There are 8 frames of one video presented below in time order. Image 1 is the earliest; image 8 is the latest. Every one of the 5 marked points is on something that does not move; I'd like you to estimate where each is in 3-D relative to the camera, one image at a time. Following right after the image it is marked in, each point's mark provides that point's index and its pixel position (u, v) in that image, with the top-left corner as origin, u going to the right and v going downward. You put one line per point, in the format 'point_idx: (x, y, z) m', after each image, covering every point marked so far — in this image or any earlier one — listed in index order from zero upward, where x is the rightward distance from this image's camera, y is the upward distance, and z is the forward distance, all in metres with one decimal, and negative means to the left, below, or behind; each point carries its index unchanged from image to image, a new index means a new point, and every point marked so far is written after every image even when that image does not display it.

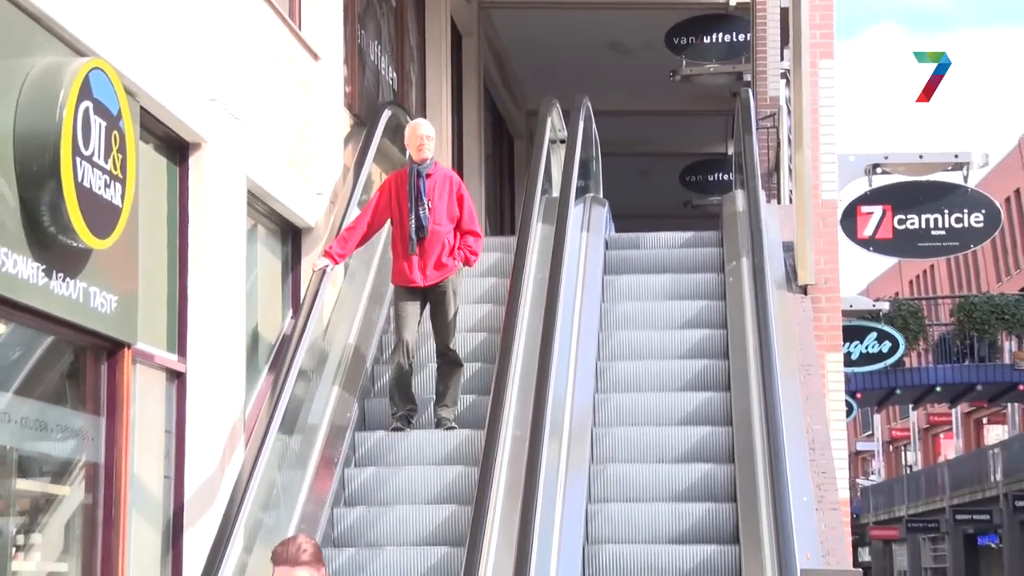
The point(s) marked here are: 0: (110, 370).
0: (-1.8, -0.4, +4.4) m
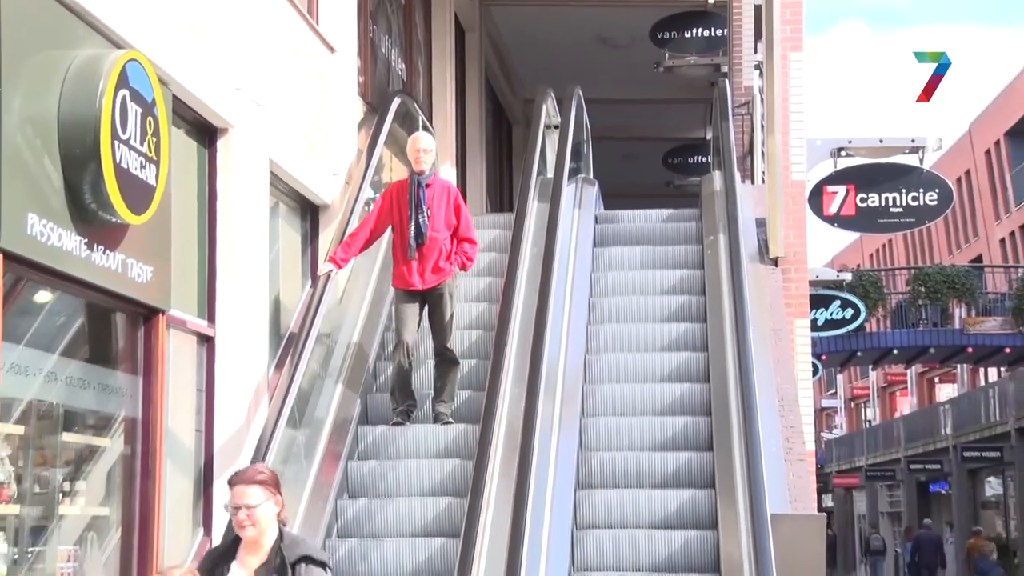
0: (-1.9, -0.2, +4.8) m
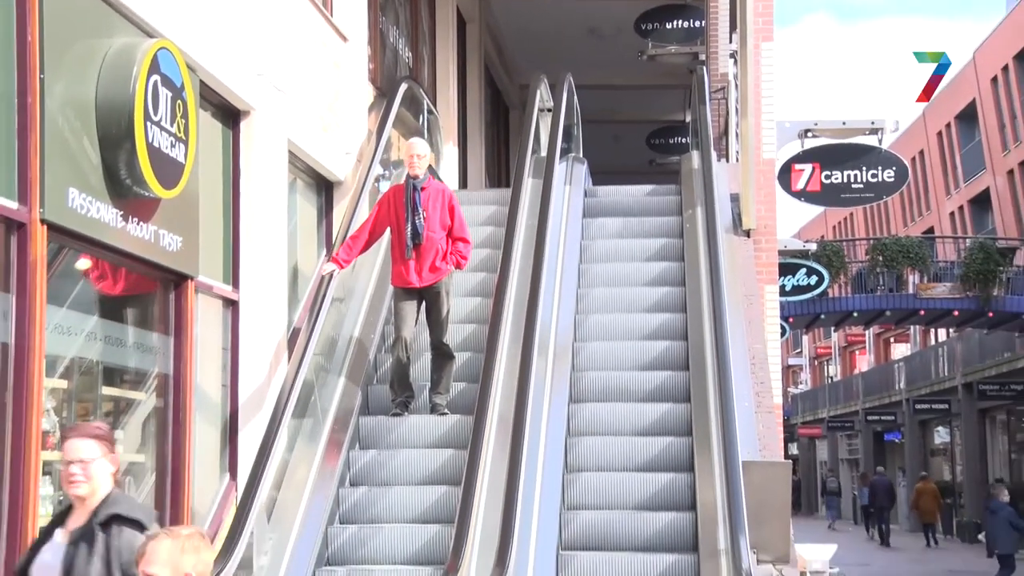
0: (-1.9, -0.1, +5.2) m
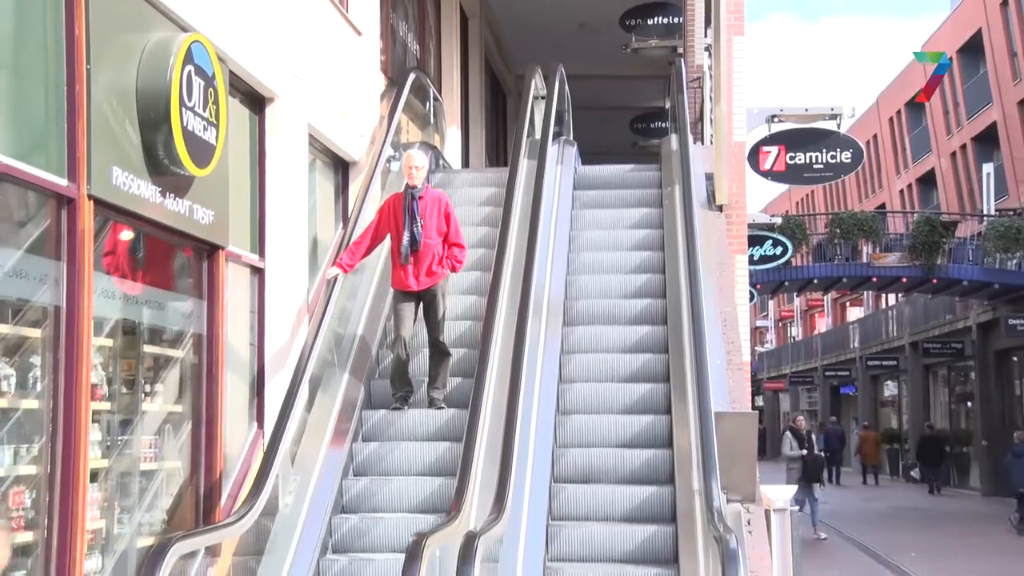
0: (-1.9, +0.1, +5.8) m
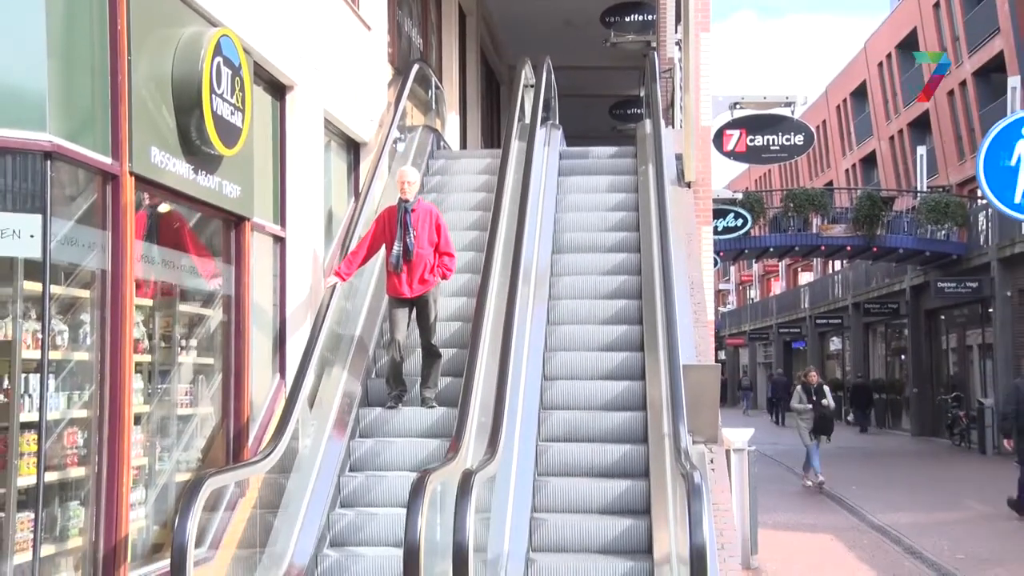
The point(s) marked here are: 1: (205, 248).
0: (-1.9, +0.4, +6.4) m
1: (-2.1, +0.3, +6.2) m
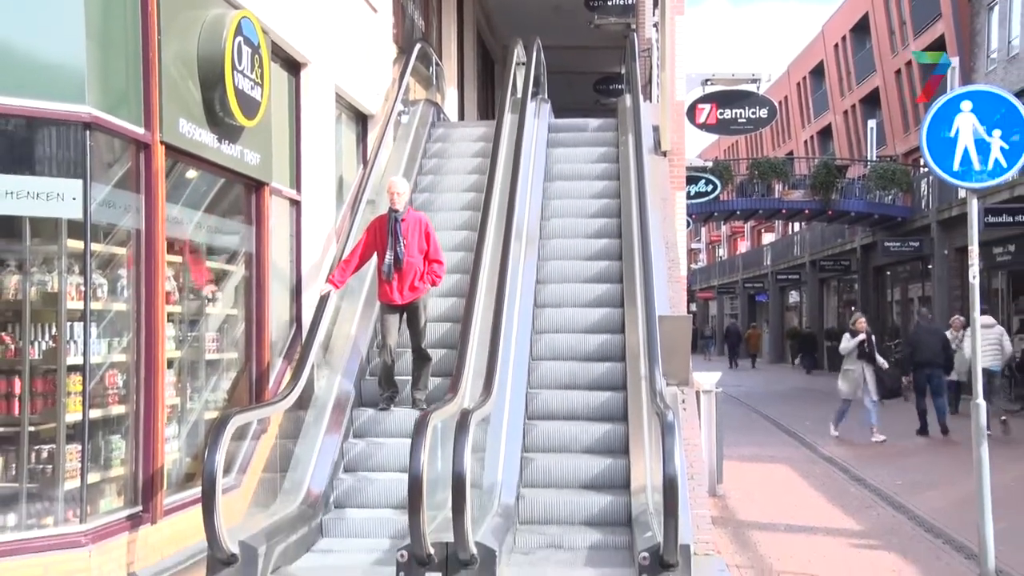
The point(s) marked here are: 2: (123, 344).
0: (-2.0, +0.7, +7.0) m
1: (-2.1, +0.6, +6.8) m
2: (-2.5, -0.4, +5.8) m
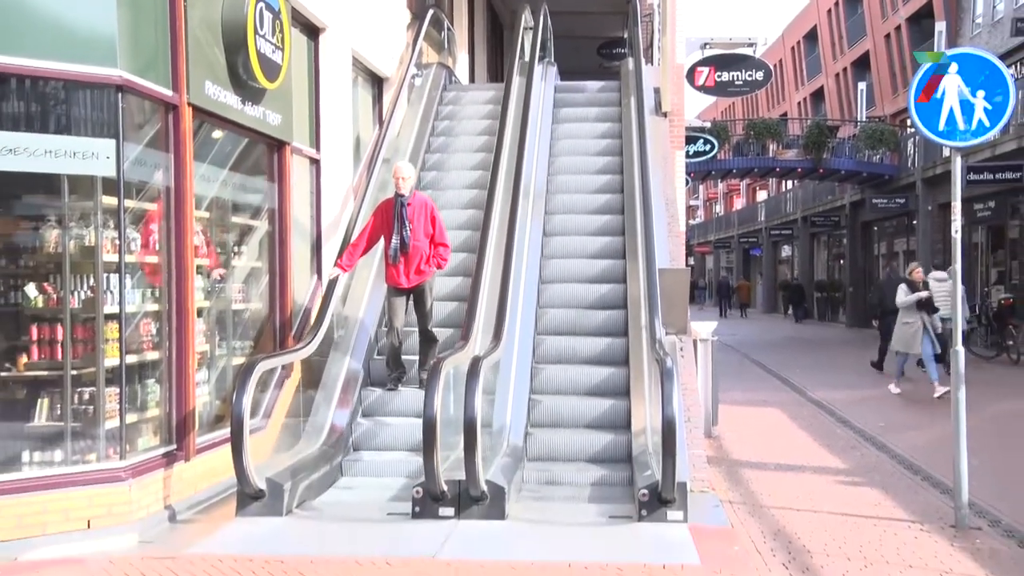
0: (-1.9, +1.1, +7.4) m
1: (-2.1, +0.9, +7.2) m
2: (-2.4, 0.0, +6.3) m
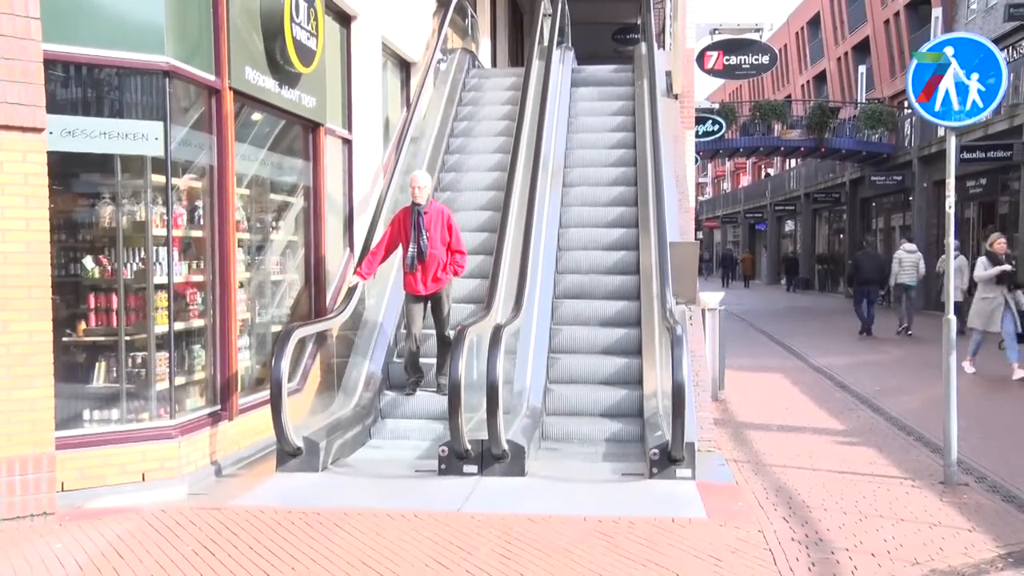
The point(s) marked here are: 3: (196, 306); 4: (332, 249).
0: (-1.8, +1.3, +7.9) m
1: (-1.9, +1.2, +7.7) m
2: (-2.3, +0.2, +6.8) m
3: (-2.3, -0.1, +6.7) m
4: (-1.7, +0.3, +8.3) m
